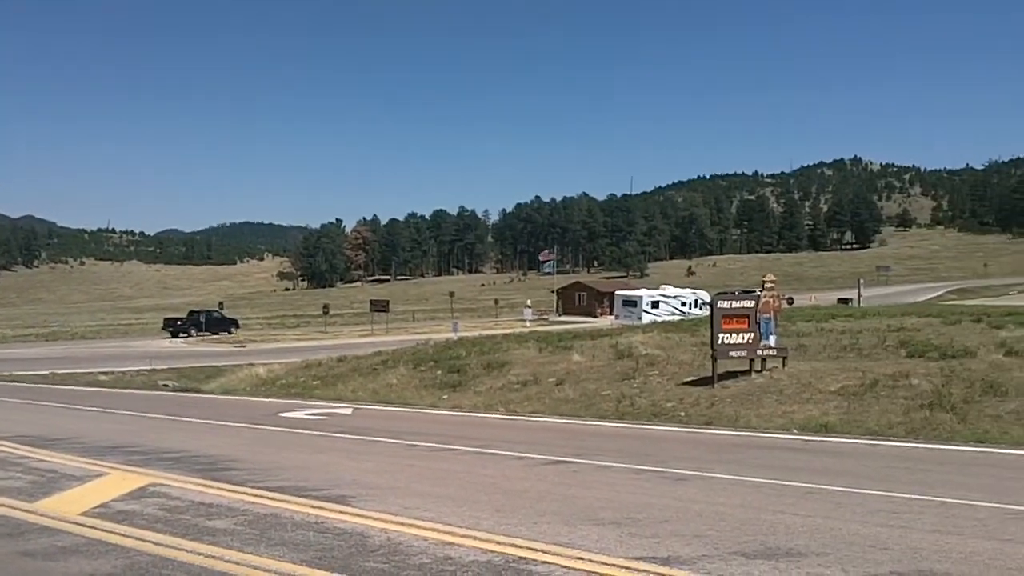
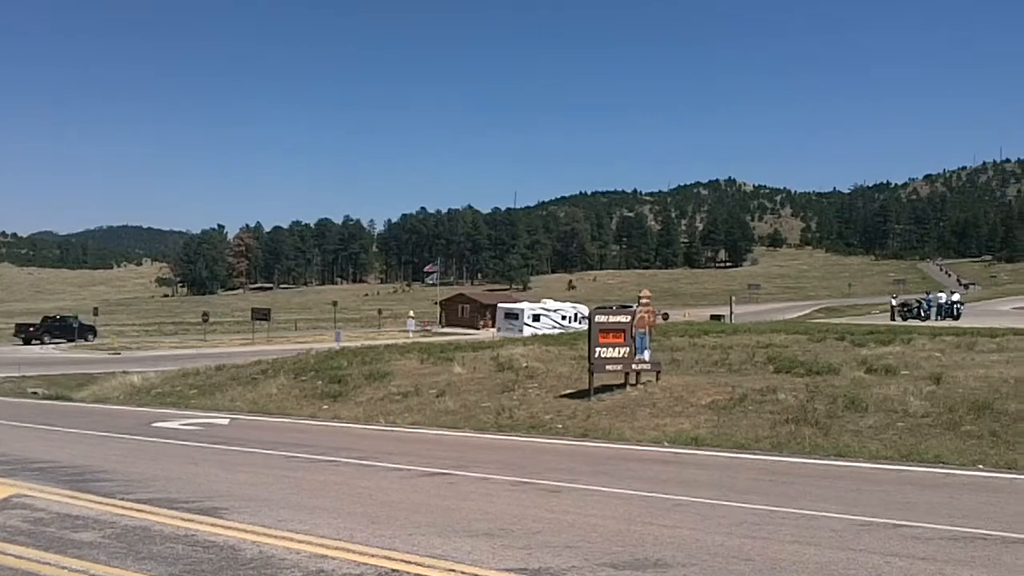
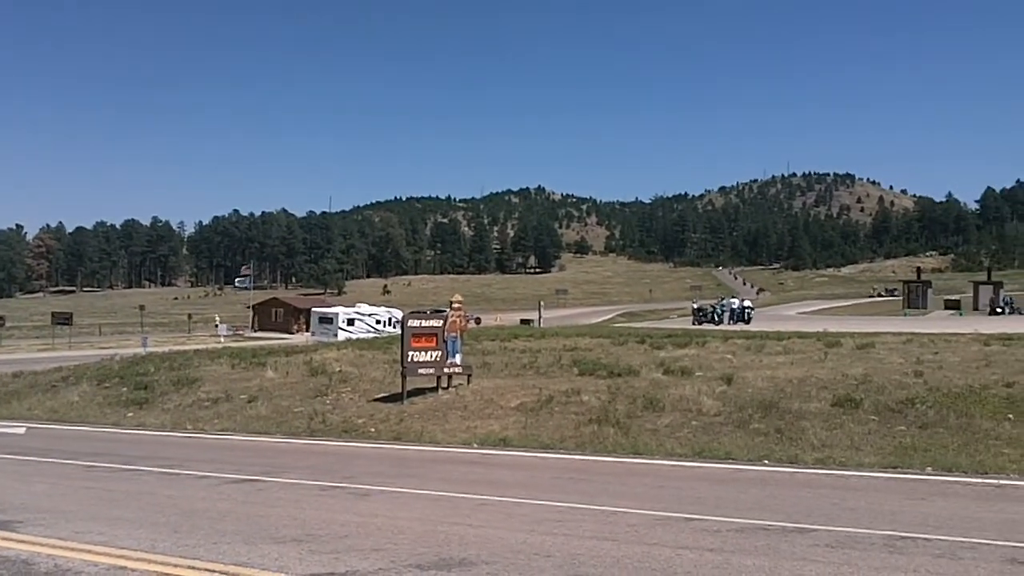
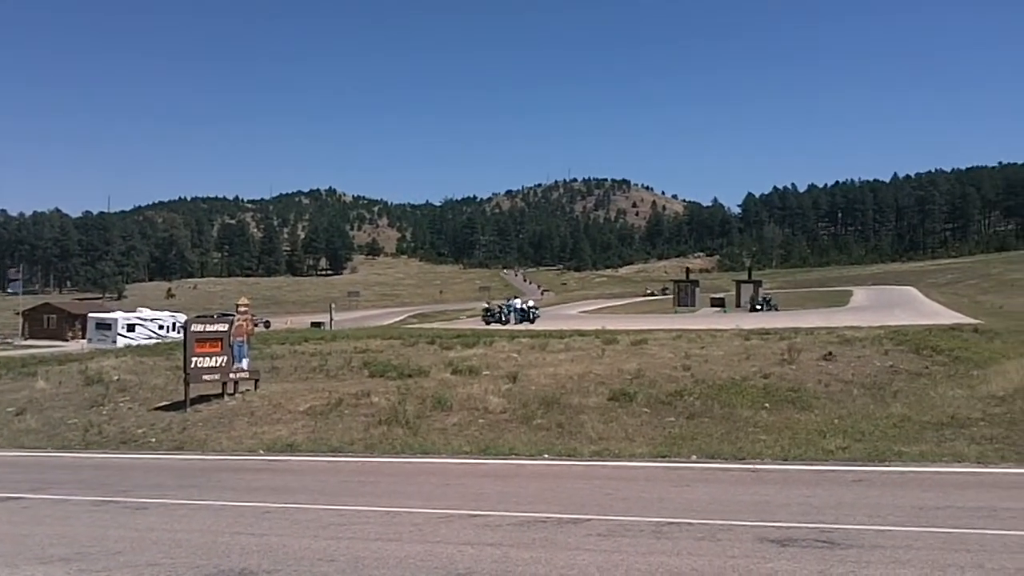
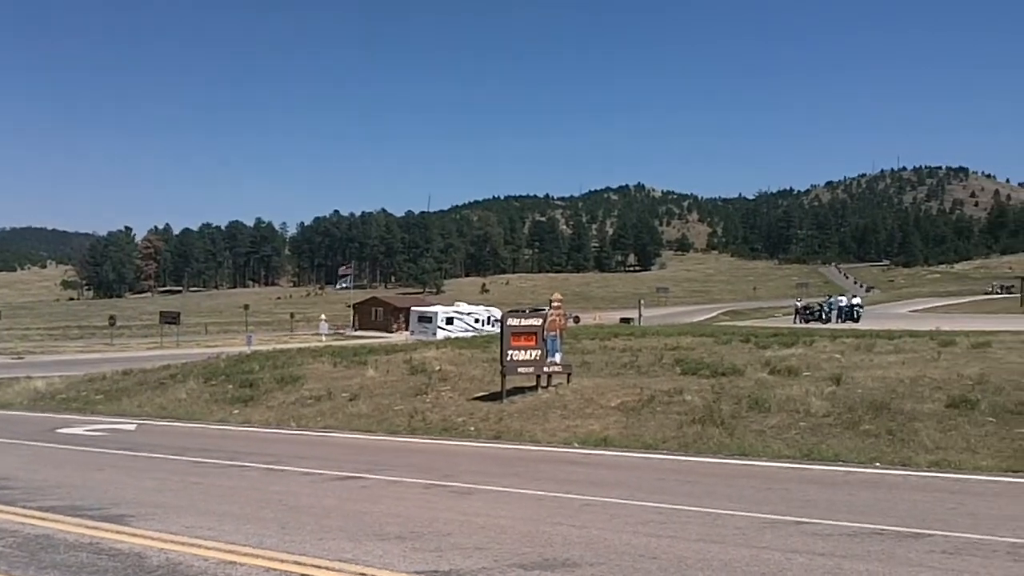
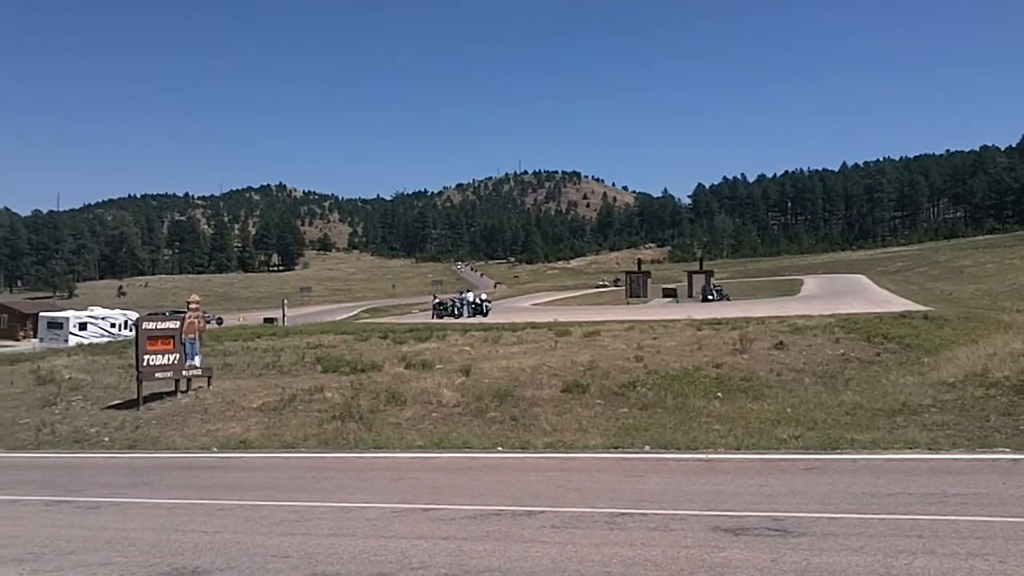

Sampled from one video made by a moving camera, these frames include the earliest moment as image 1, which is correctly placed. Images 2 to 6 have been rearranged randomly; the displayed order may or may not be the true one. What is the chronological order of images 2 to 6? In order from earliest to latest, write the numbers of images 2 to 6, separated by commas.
2, 5, 3, 4, 6
